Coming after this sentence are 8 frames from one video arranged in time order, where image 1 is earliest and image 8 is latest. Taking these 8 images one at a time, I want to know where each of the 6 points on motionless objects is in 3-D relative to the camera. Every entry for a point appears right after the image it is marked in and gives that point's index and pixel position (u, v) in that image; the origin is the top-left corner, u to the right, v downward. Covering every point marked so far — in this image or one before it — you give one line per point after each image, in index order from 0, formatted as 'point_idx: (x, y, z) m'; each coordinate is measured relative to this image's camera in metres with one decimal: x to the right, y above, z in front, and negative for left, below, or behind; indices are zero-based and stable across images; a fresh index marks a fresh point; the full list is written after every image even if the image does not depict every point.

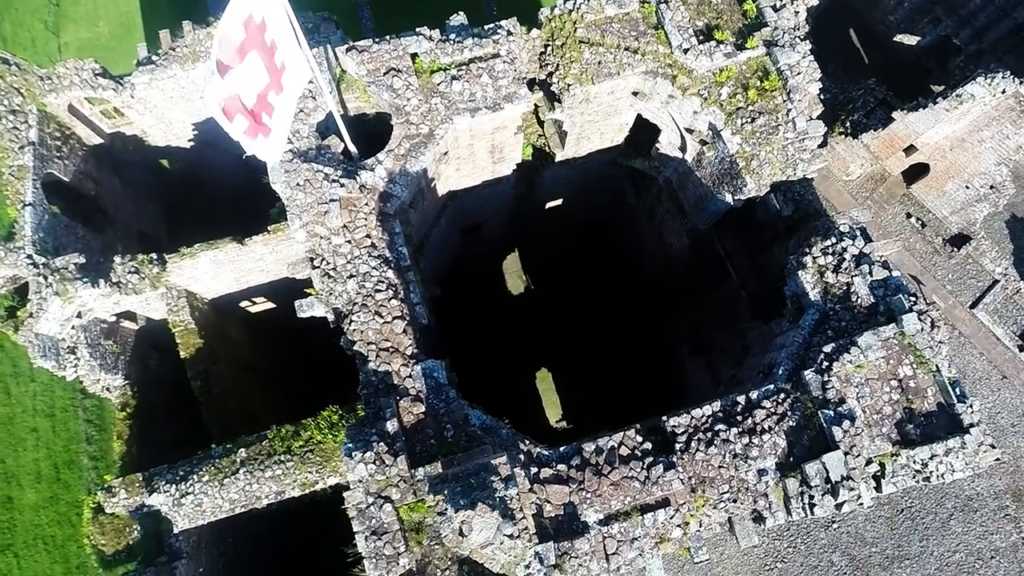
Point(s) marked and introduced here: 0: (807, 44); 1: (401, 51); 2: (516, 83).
0: (+5.3, +4.3, +10.1) m
1: (-1.9, +4.1, +9.7) m
2: (+0.1, +3.6, +10.0) m
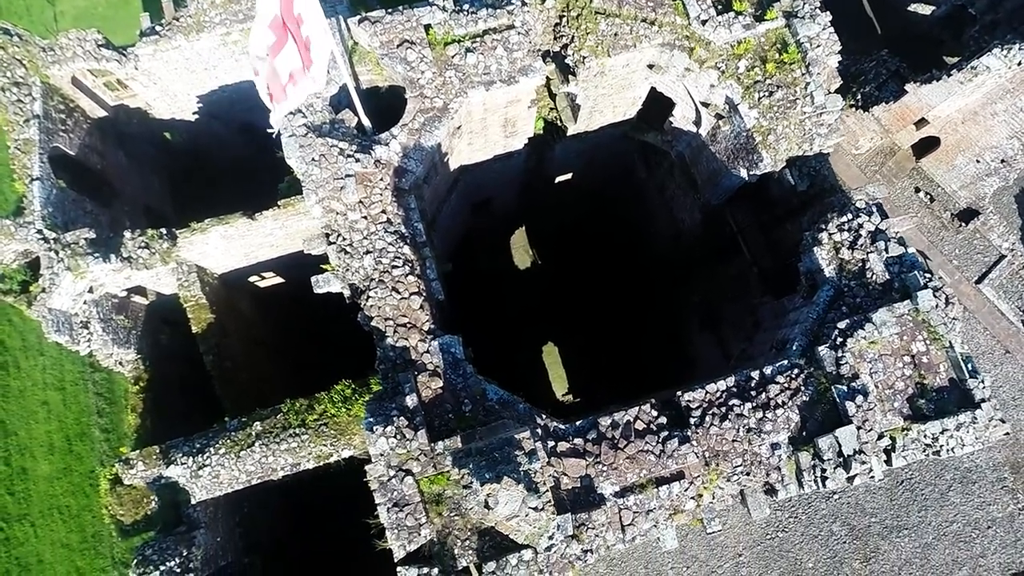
0: (+5.5, +4.8, +9.9) m
1: (-1.6, +4.5, +9.6) m
2: (+0.3, +4.1, +9.8) m
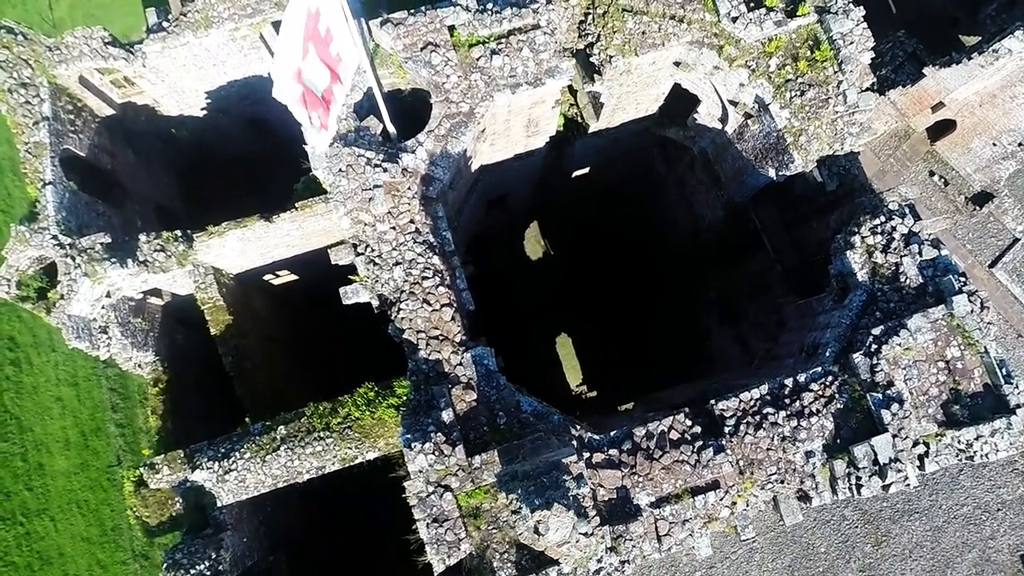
0: (+5.9, +4.7, +9.6) m
1: (-1.2, +4.3, +9.3) m
2: (+0.8, +3.9, +9.5) m
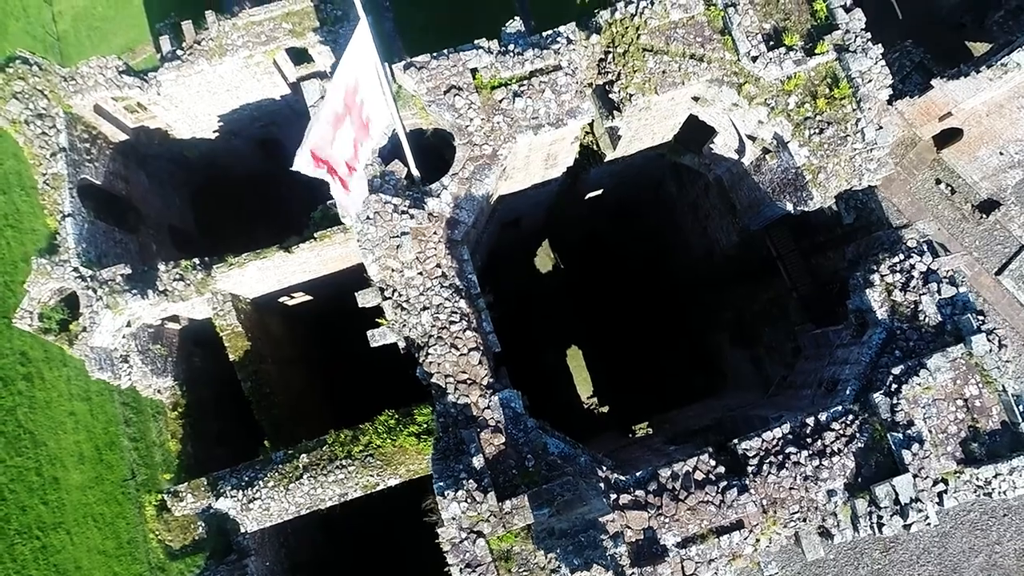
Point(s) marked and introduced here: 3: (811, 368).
0: (+6.3, +4.1, +9.7) m
1: (-0.8, +3.7, +9.4) m
2: (+1.1, +3.3, +9.6) m
3: (+5.9, -1.6, +11.1) m
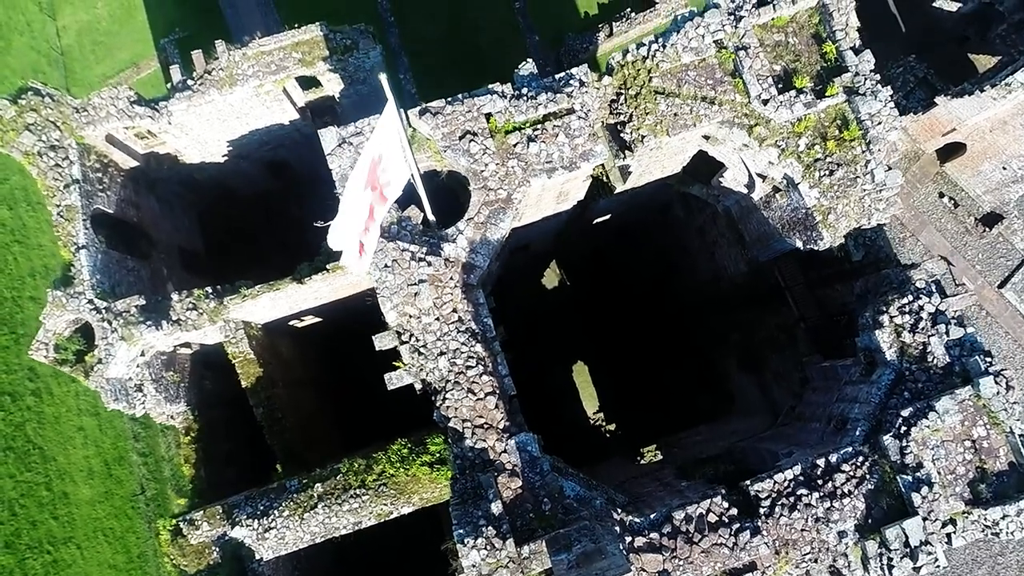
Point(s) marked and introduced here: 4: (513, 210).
0: (+6.5, +3.4, +9.8) m
1: (-0.6, +2.9, +9.5) m
2: (+1.4, +2.6, +9.7) m
3: (+6.1, -2.2, +11.2) m
4: (0.0, +1.3, +9.5) m
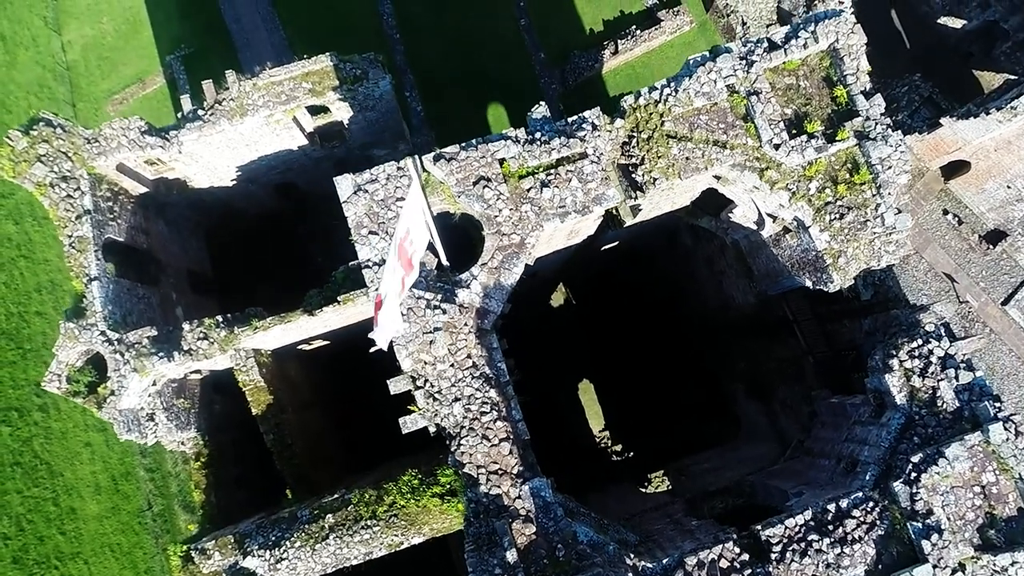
0: (+6.8, +2.7, +9.9) m
1: (-0.4, +2.2, +9.5) m
2: (+1.6, +1.8, +9.8) m
3: (+6.3, -3.0, +11.3) m
4: (+0.2, +0.6, +9.6) m
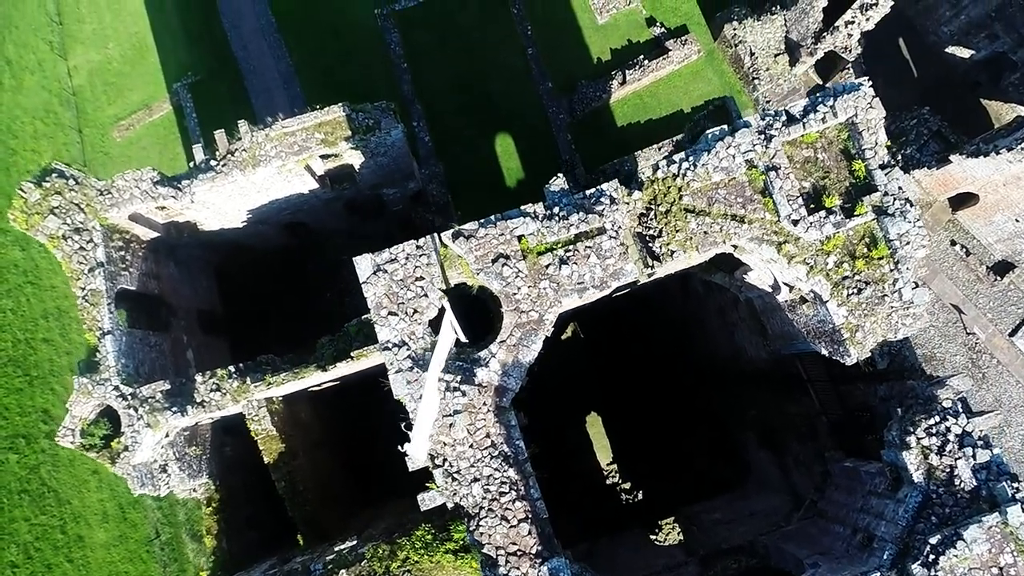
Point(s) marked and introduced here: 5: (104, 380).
0: (+7.1, +1.4, +9.9) m
1: (-0.1, +0.9, +9.5) m
2: (+1.9, +0.5, +9.8) m
3: (+6.6, -4.3, +11.4) m
4: (+0.6, -0.7, +9.6) m
5: (-9.4, -2.1, +13.0) m
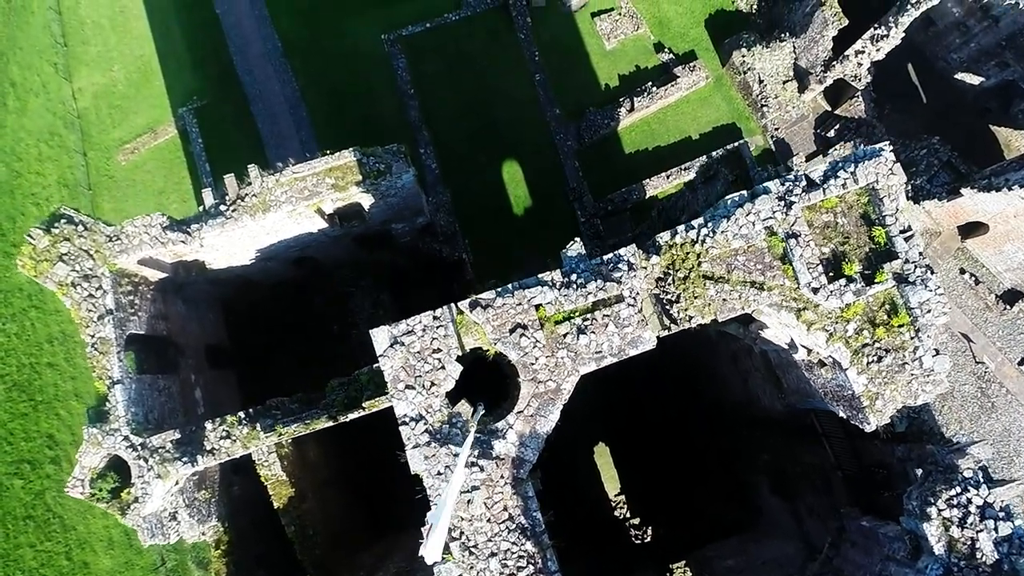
0: (+7.4, +0.2, +9.8) m
1: (+0.2, -0.3, +9.4) m
2: (+2.2, -0.6, +9.7) m
3: (+6.9, -5.5, +11.3) m
4: (+0.8, -1.9, +9.5) m
5: (-9.1, -3.2, +13.0) m
